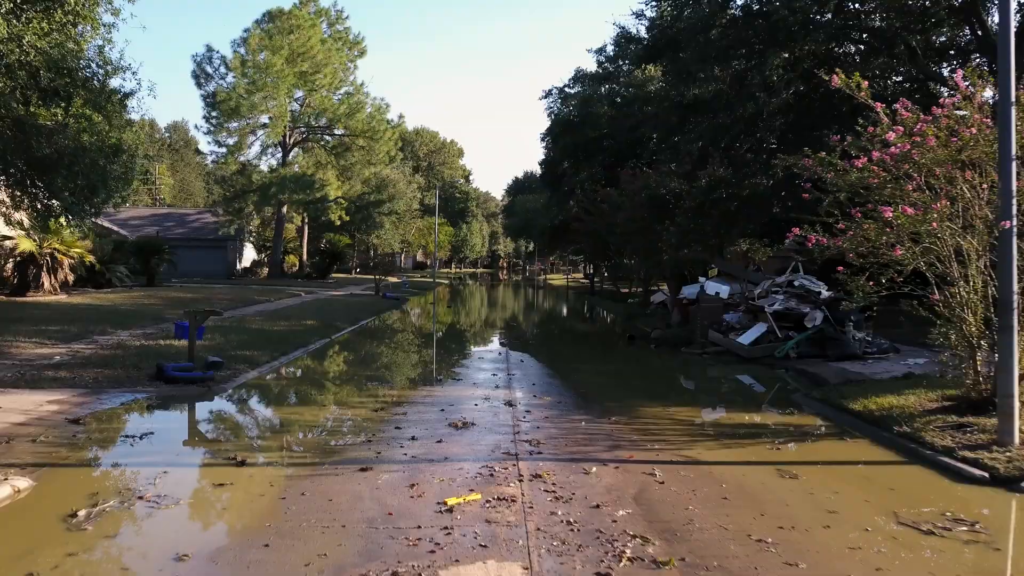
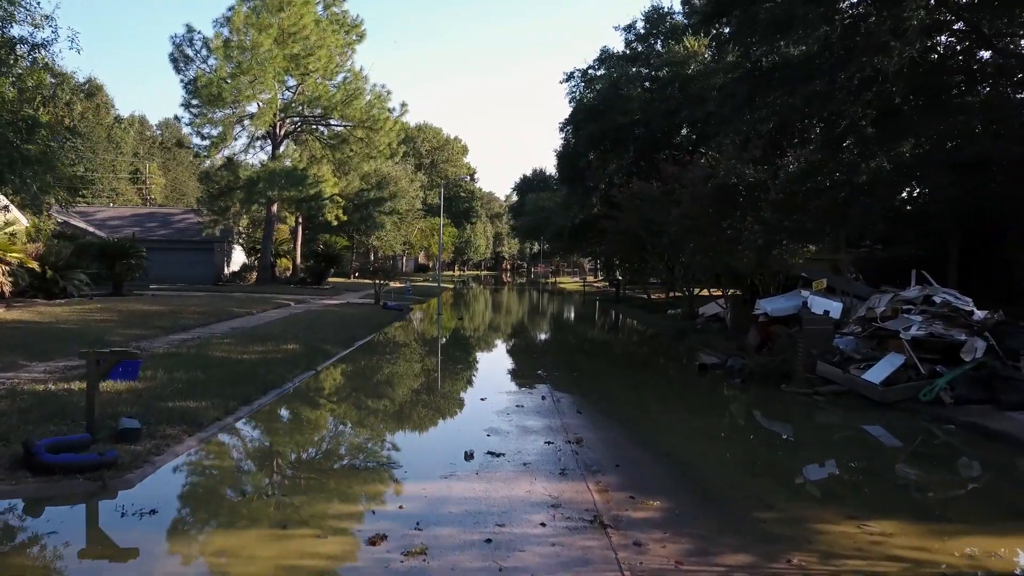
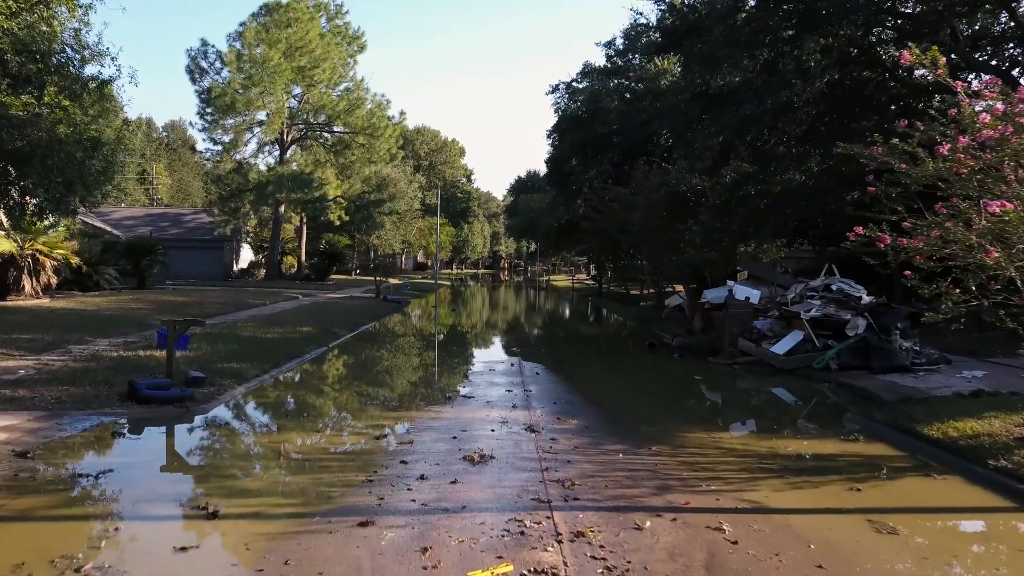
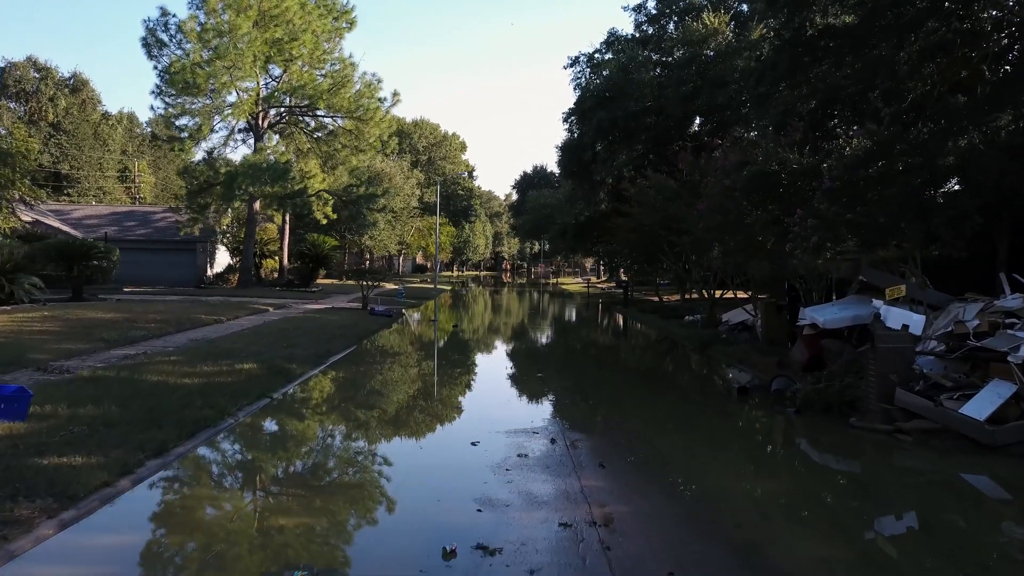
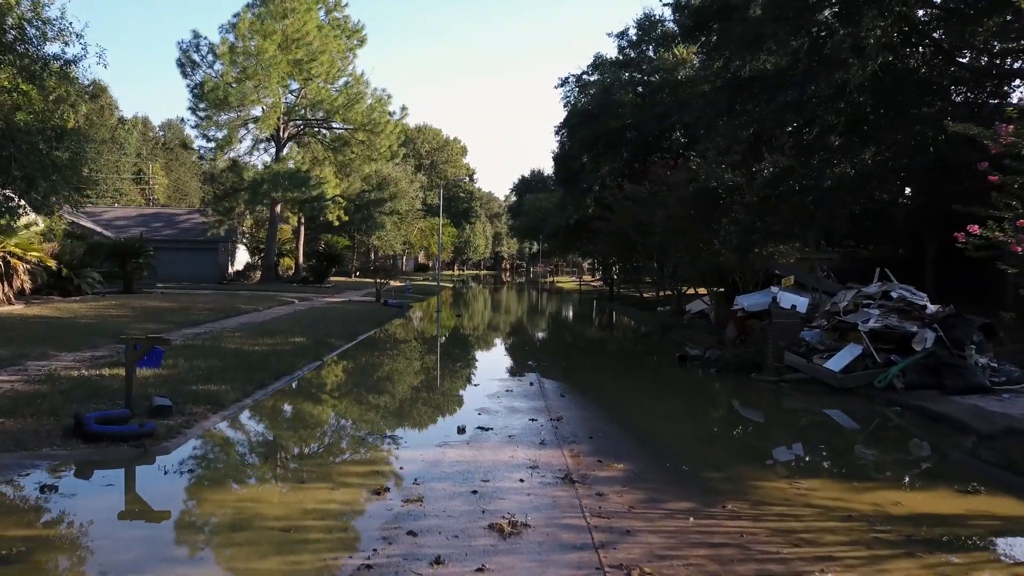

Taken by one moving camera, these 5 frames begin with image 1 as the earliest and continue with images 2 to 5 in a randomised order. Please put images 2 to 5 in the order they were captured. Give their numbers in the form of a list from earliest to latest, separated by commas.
3, 5, 2, 4
